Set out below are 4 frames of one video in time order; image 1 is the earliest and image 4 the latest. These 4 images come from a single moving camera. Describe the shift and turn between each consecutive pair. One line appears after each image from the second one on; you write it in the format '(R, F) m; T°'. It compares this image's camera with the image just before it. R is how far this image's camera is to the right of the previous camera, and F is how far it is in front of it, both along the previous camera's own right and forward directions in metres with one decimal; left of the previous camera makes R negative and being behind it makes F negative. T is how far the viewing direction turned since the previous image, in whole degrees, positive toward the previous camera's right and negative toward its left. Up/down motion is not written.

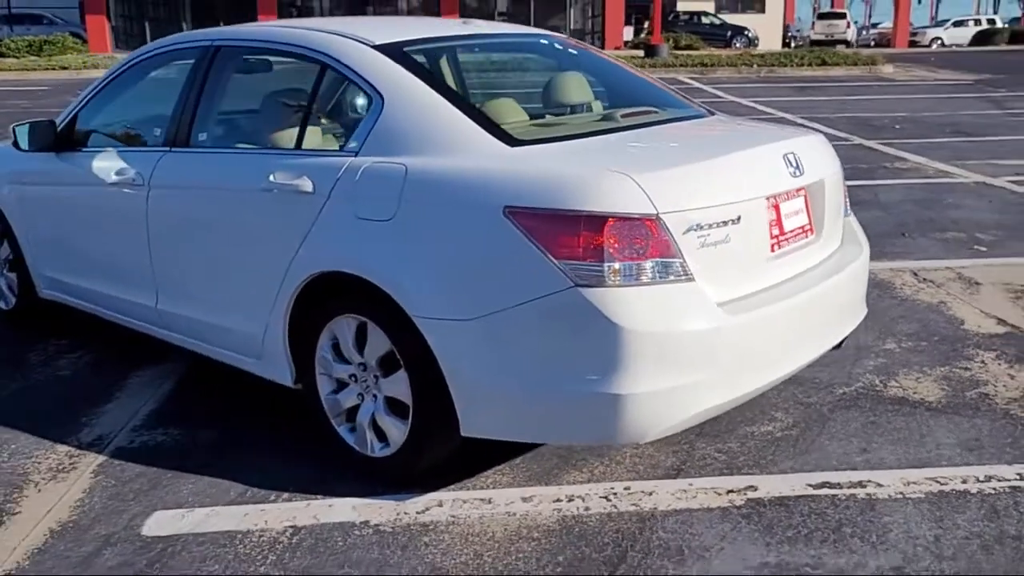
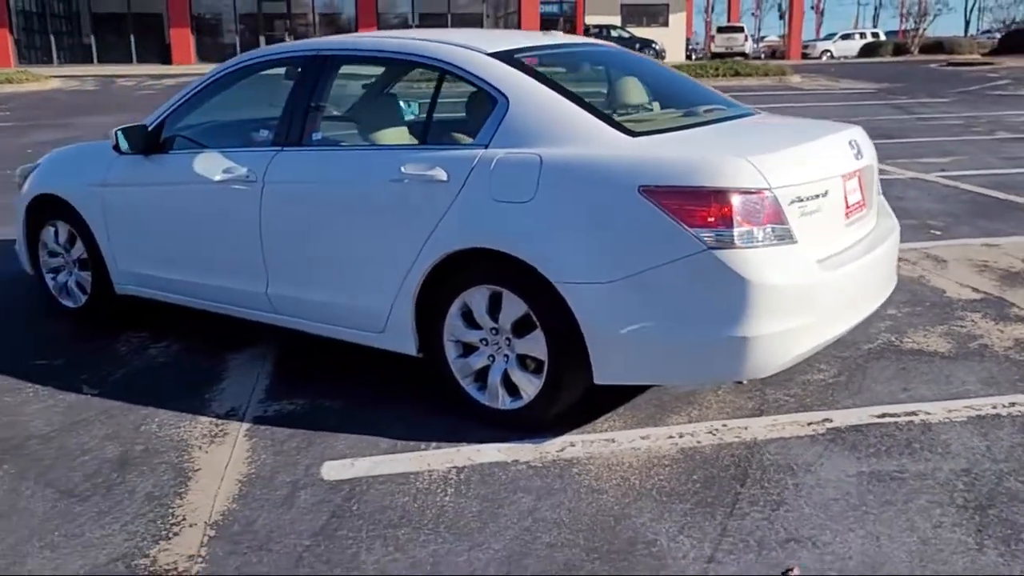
(-0.9, -0.5) m; +6°
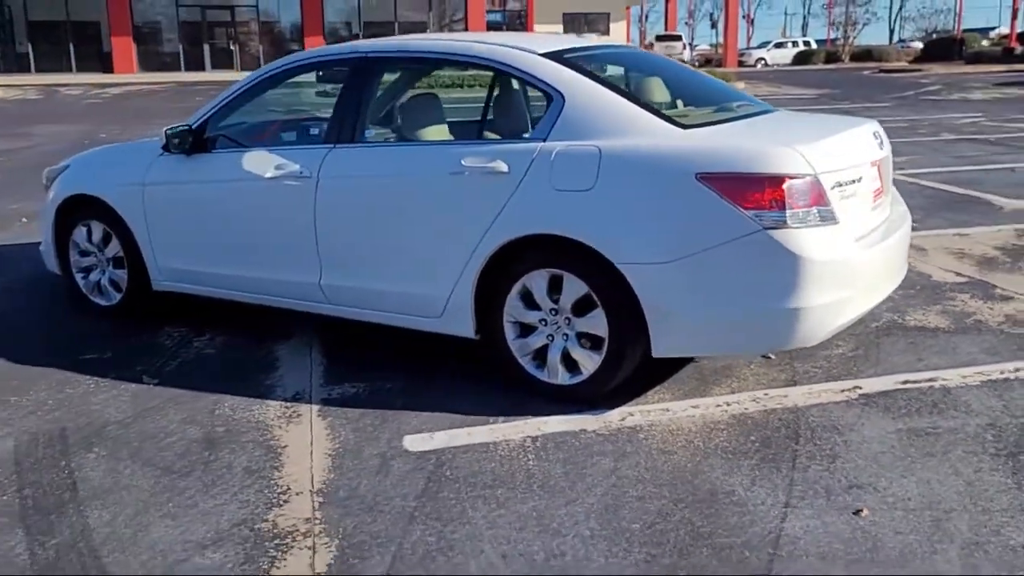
(-0.6, -0.3) m; +4°
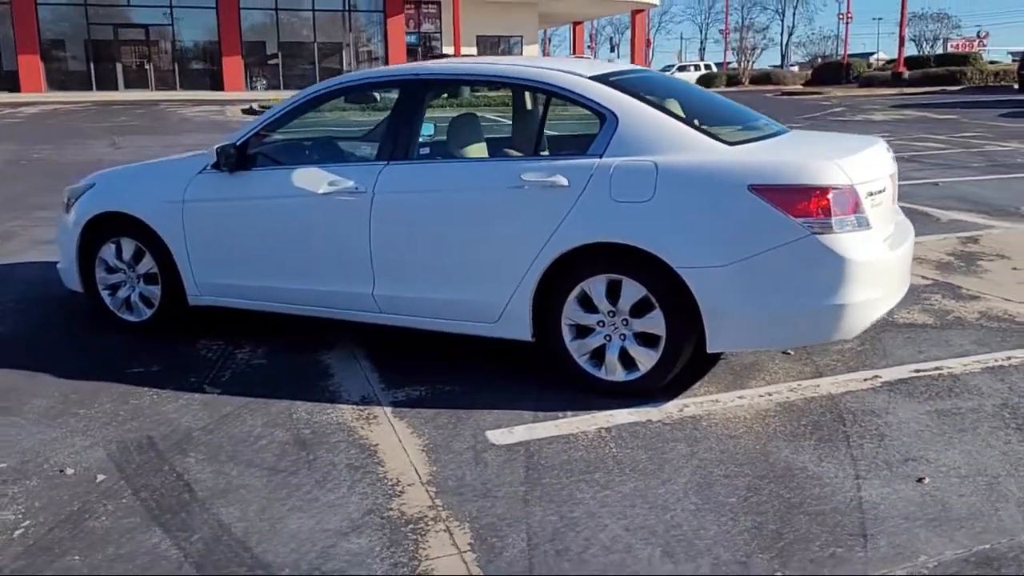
(-0.8, -0.3) m; +6°
